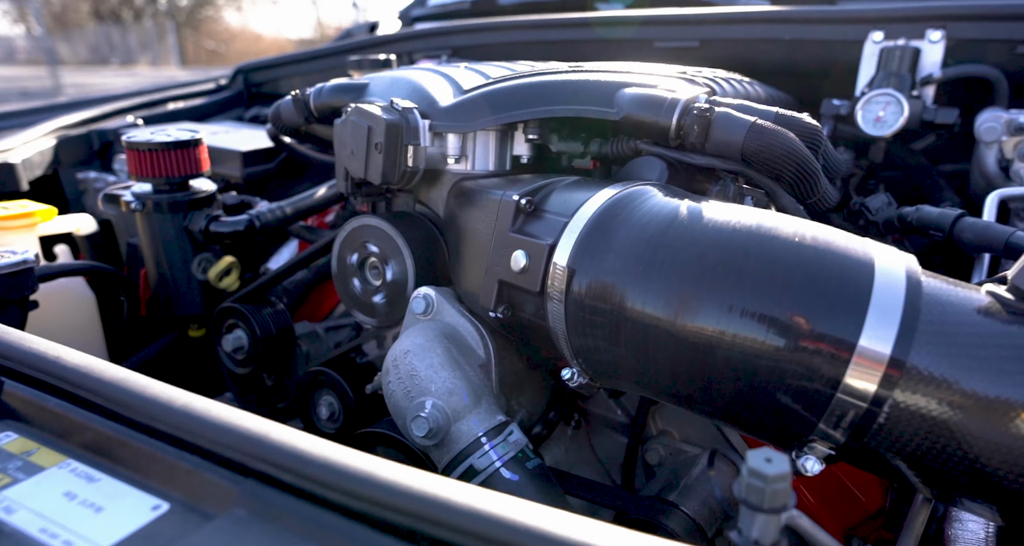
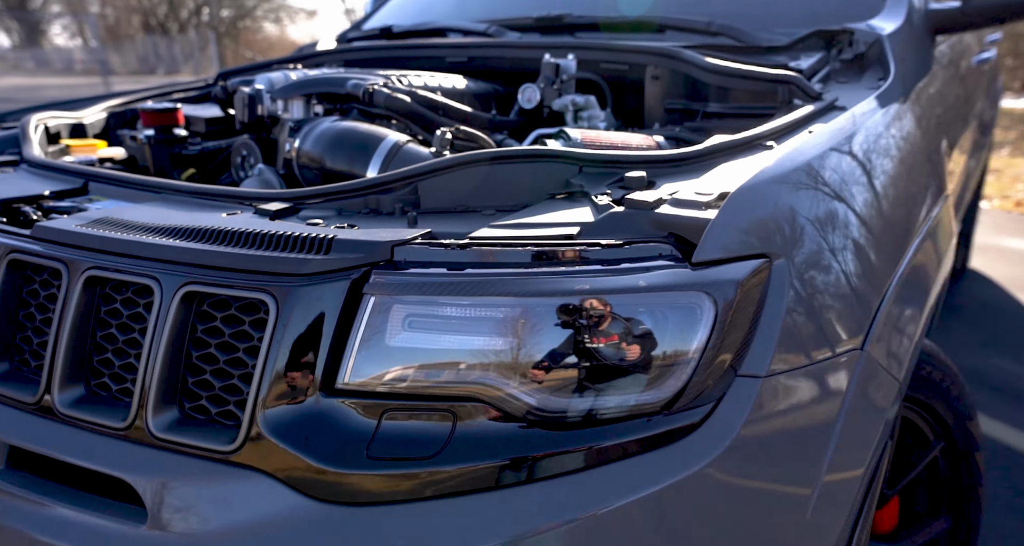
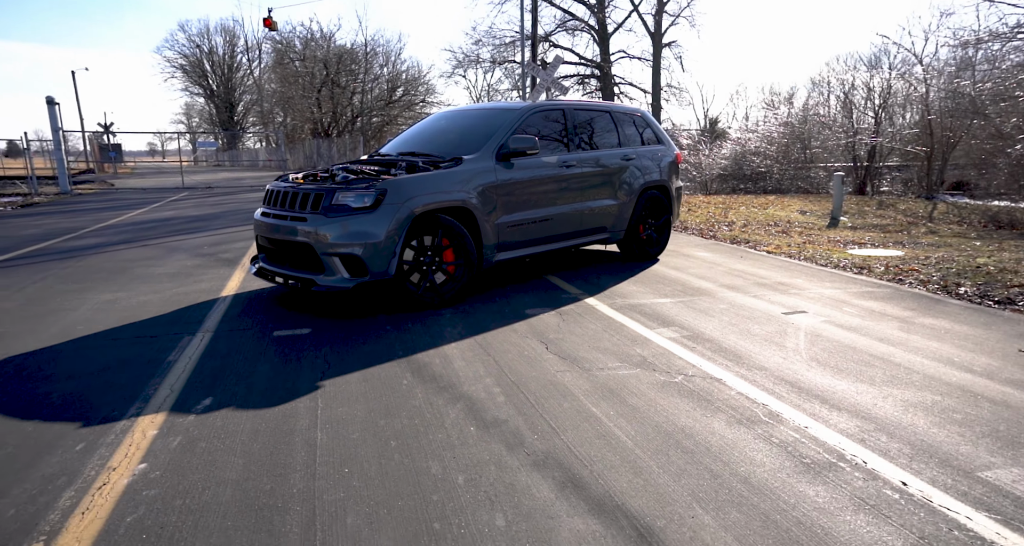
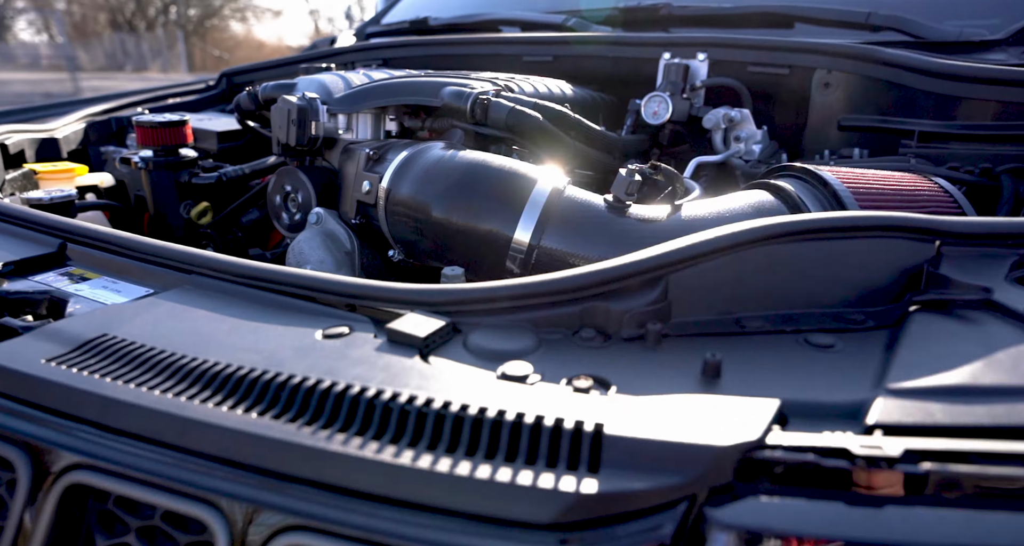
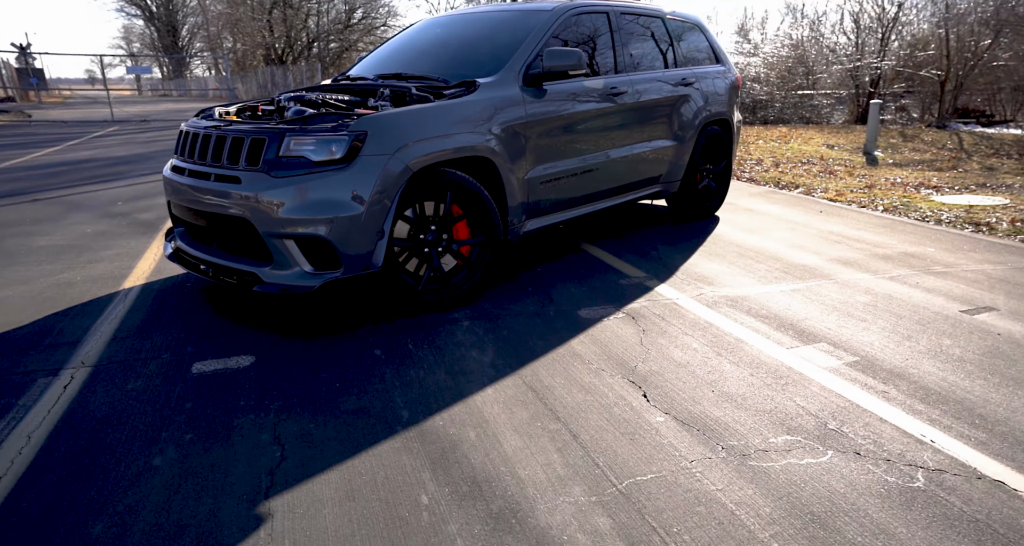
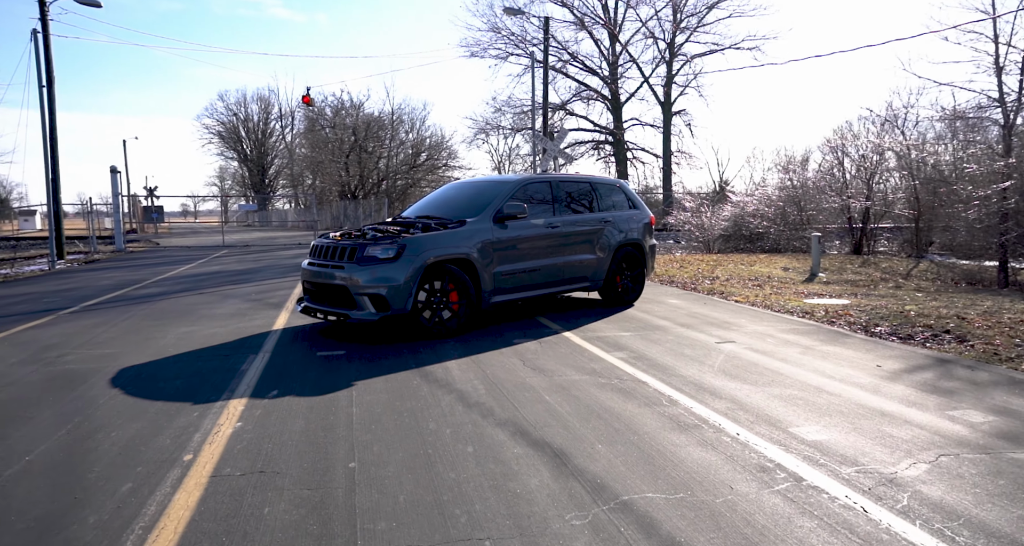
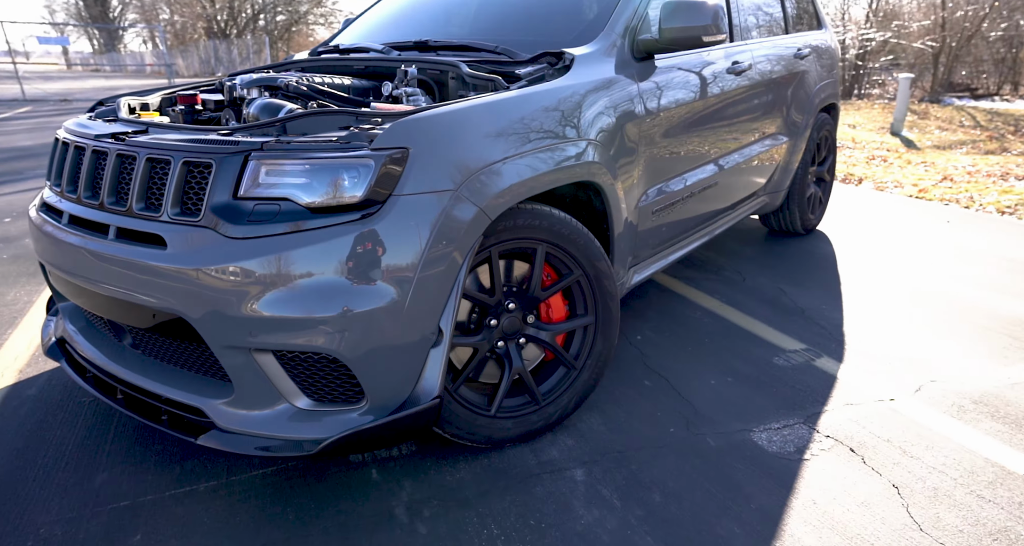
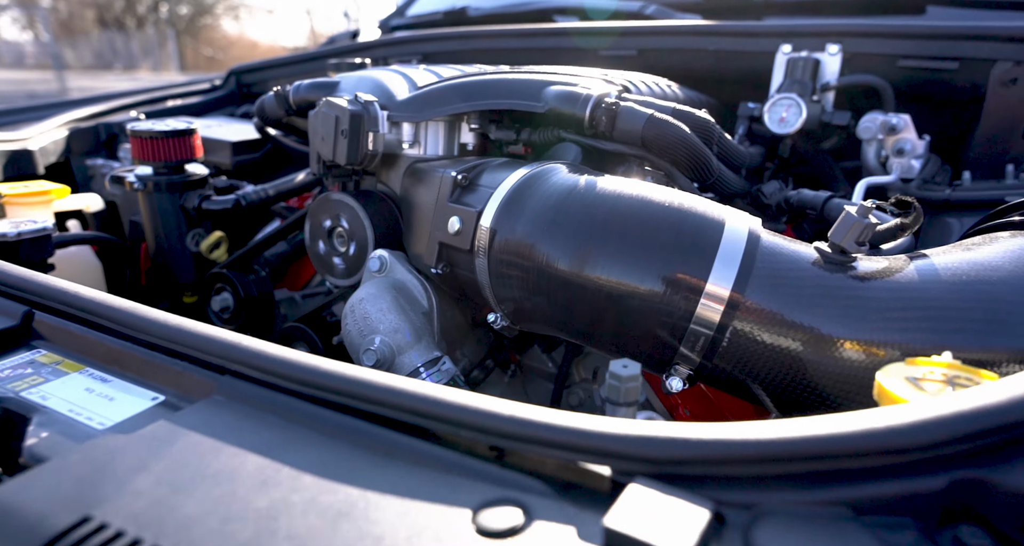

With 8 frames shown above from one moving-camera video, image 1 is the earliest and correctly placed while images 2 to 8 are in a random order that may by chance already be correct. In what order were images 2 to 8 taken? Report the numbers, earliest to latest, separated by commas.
8, 4, 2, 7, 5, 3, 6
